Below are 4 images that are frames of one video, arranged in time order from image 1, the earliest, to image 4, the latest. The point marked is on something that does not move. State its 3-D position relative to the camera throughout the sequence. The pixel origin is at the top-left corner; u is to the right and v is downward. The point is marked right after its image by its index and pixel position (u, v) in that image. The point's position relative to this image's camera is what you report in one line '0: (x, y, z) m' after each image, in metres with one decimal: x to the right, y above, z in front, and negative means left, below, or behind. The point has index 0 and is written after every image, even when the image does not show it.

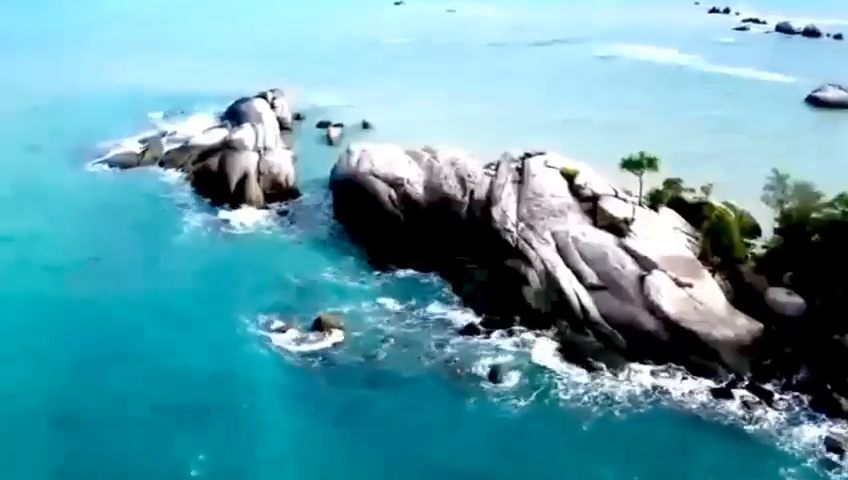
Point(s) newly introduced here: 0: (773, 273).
0: (+9.7, -1.0, +23.9) m
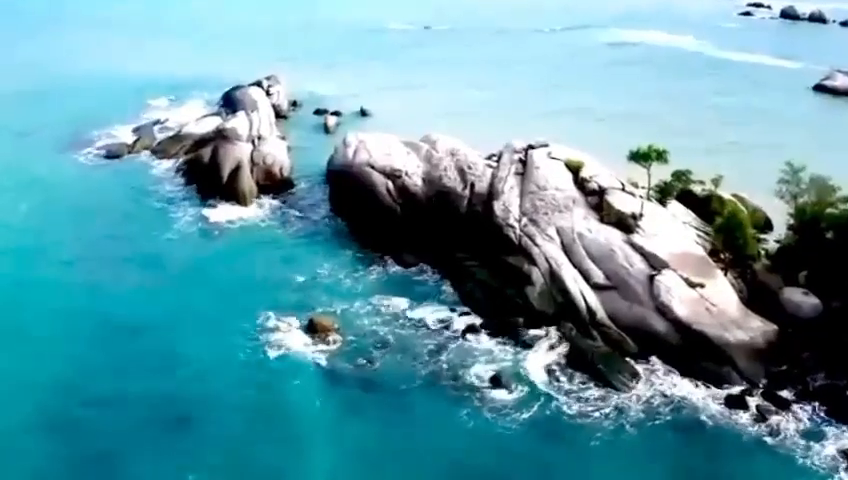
0: (+9.6, -0.9, +22.8) m
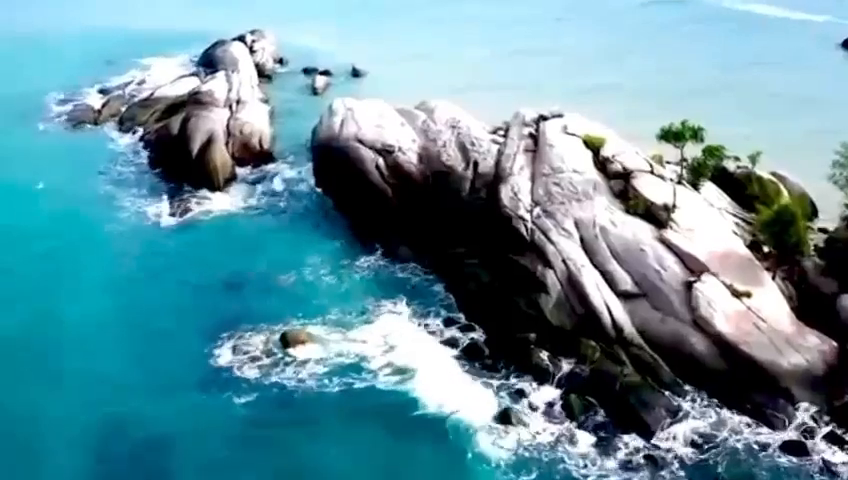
0: (+9.5, -0.9, +19.3) m
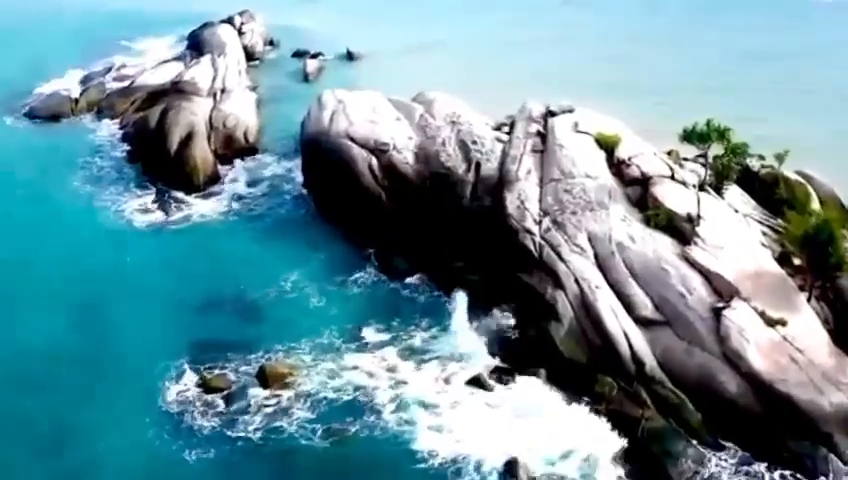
0: (+9.5, -1.2, +17.2) m
